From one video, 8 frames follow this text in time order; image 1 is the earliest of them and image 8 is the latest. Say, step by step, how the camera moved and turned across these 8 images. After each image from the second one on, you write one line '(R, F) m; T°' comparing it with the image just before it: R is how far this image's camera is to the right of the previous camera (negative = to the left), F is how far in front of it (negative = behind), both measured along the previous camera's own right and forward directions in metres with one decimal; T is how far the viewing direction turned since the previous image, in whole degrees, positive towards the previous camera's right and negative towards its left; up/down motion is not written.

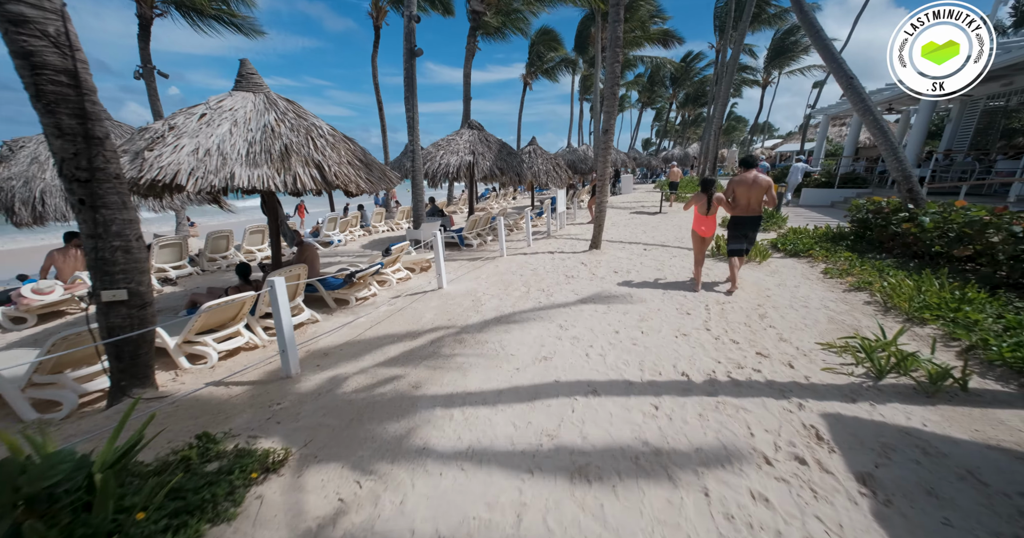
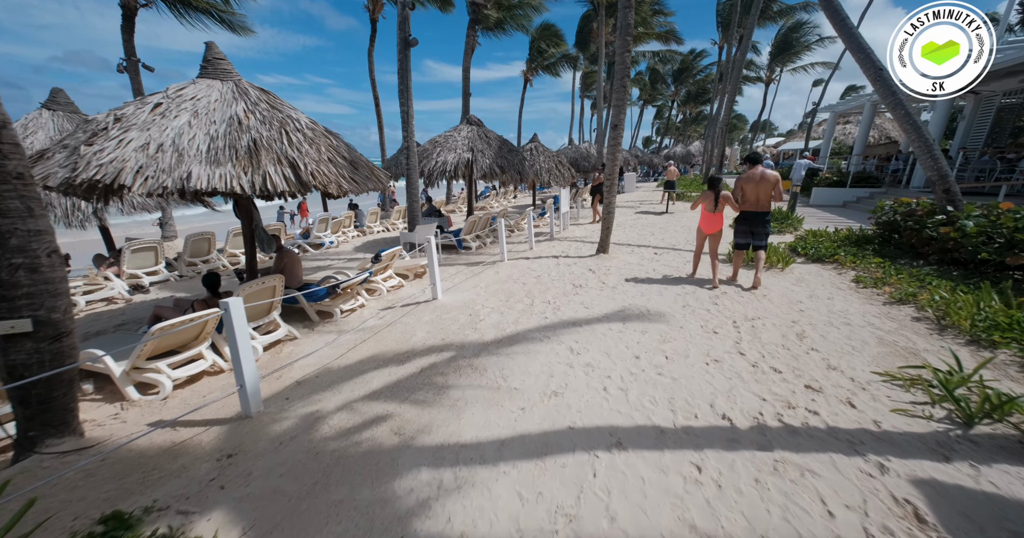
(0.0, +0.5) m; 0°
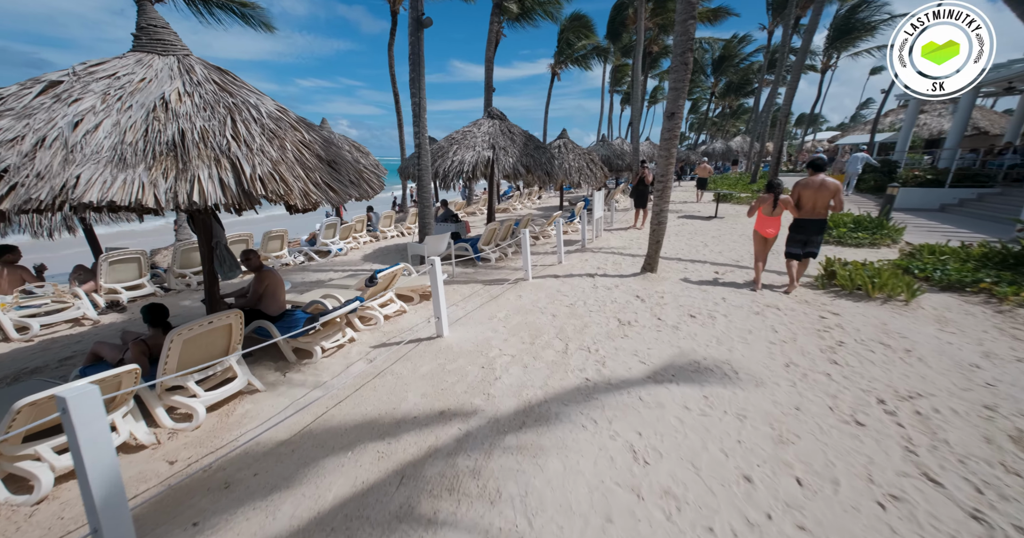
(0.0, +1.2) m; -4°
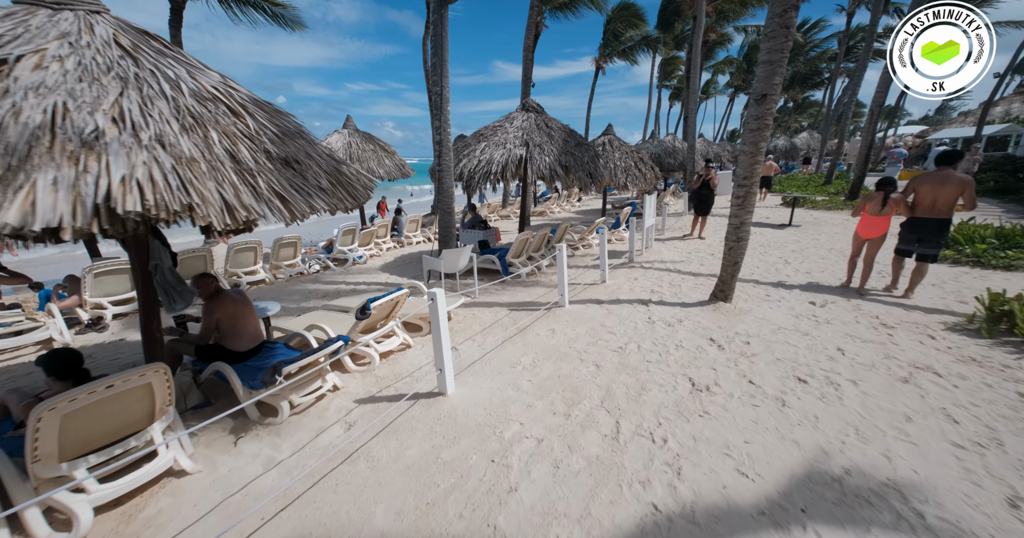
(+0.1, +1.1) m; -6°
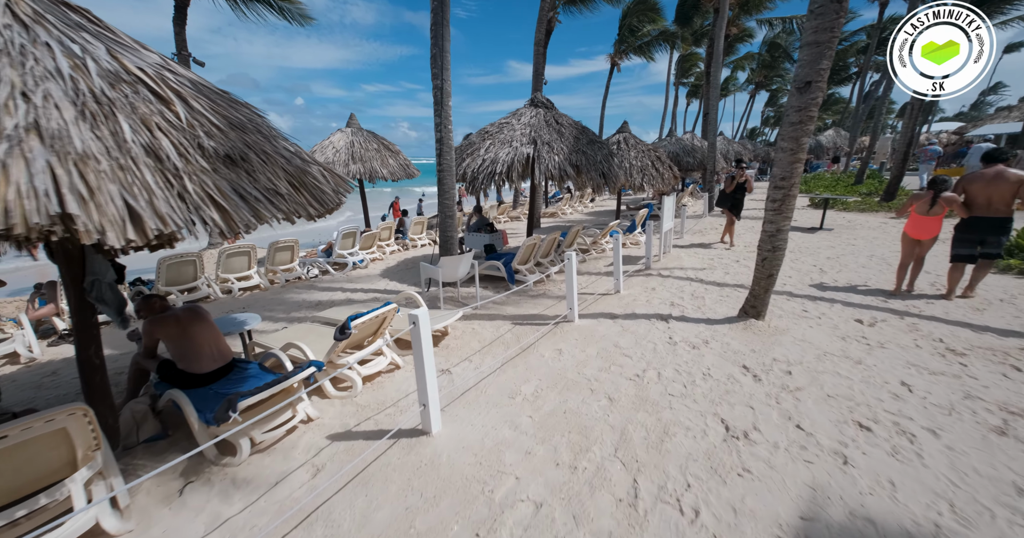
(+0.1, +0.5) m; -2°
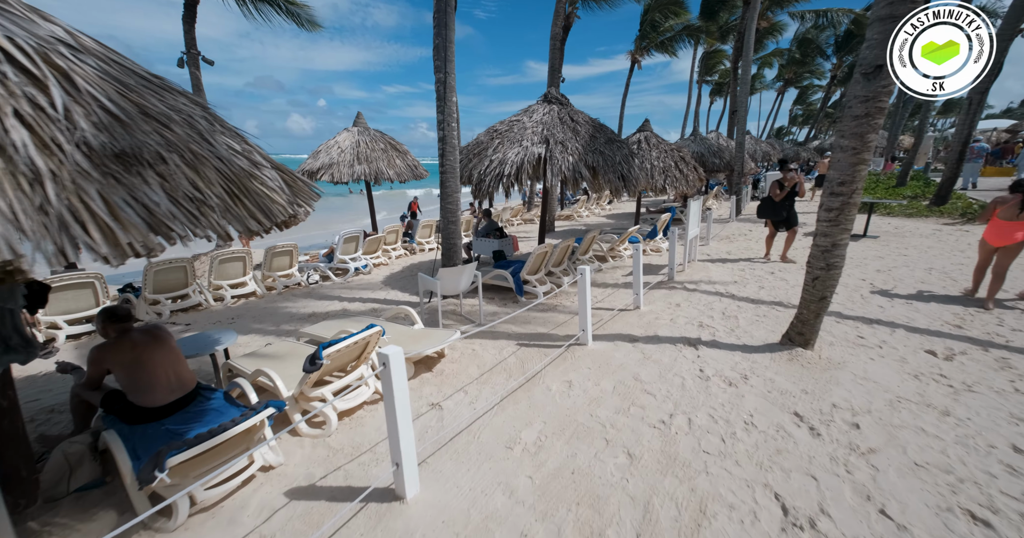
(+0.1, +0.5) m; -2°
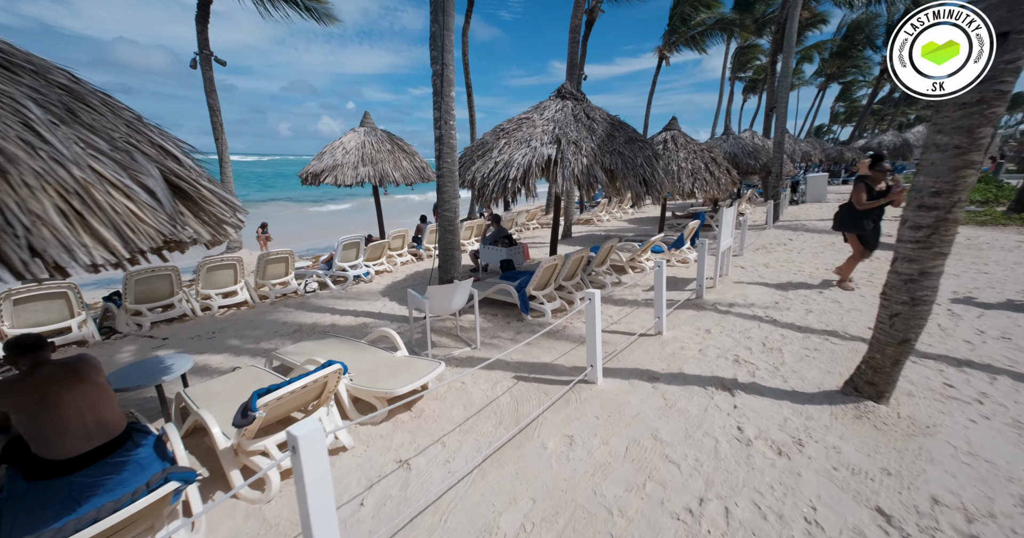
(+0.2, +0.6) m; -3°
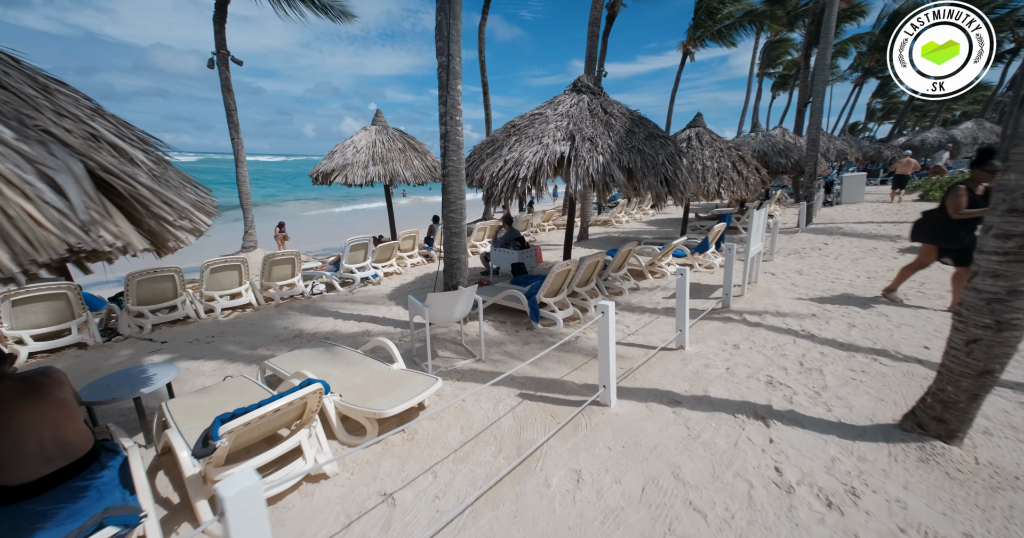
(+0.1, +0.3) m; -3°
